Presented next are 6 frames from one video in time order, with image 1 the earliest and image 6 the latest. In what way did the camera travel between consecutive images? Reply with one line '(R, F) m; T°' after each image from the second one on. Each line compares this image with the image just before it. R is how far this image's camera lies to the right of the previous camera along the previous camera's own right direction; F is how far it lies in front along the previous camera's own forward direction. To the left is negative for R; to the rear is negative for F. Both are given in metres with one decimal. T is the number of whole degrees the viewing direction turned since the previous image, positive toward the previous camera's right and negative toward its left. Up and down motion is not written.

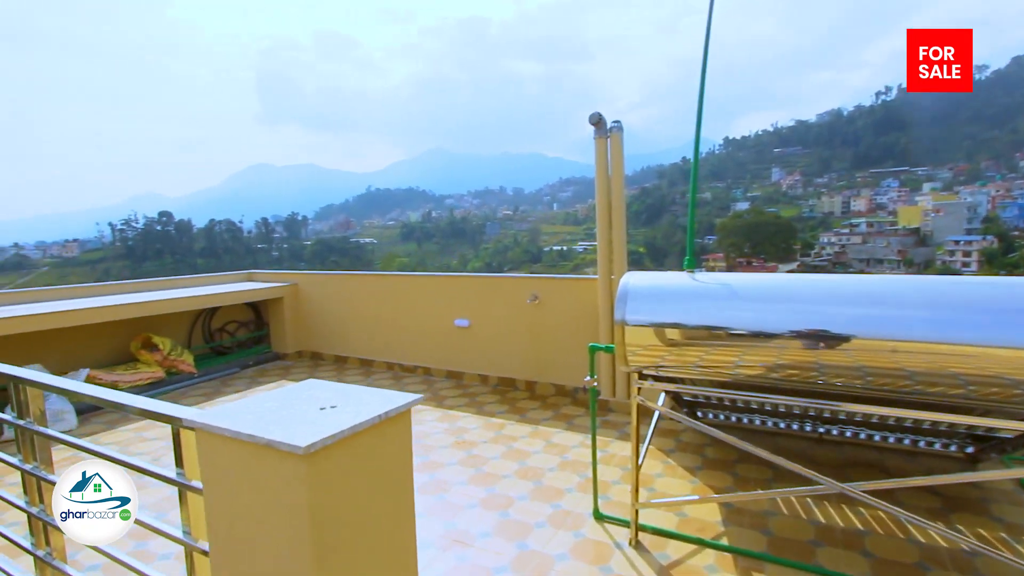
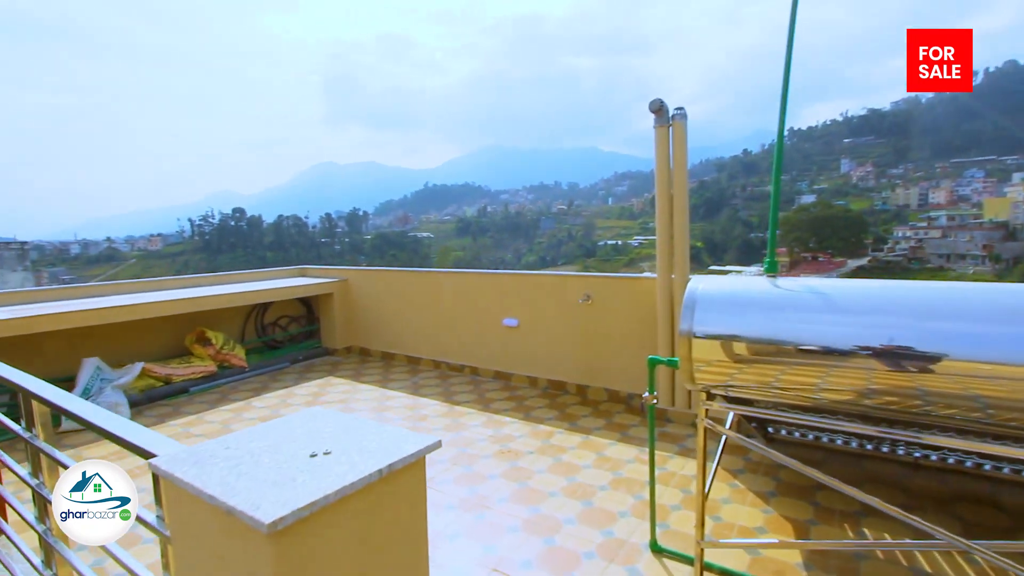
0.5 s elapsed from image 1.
(0.0, +0.2) m; -6°
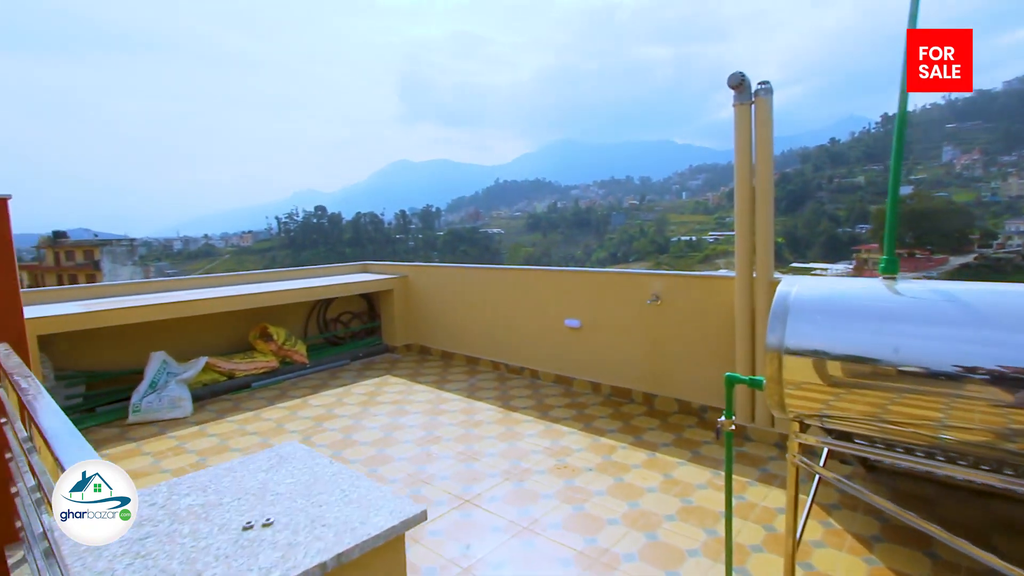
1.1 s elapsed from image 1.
(+0.1, +0.2) m; -7°
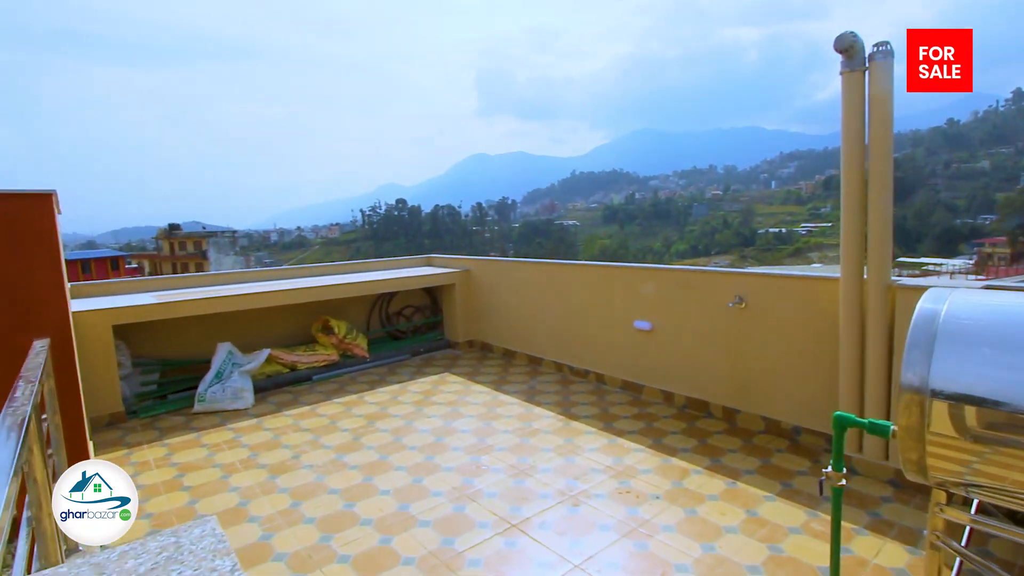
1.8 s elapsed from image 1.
(+0.1, +0.3) m; -8°
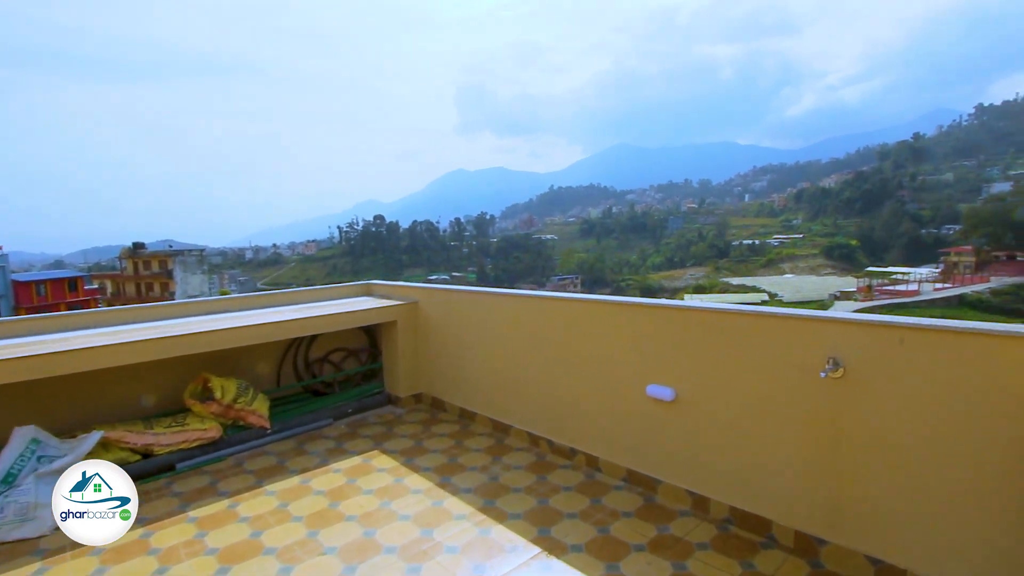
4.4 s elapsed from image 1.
(+0.2, +1.3) m; +2°
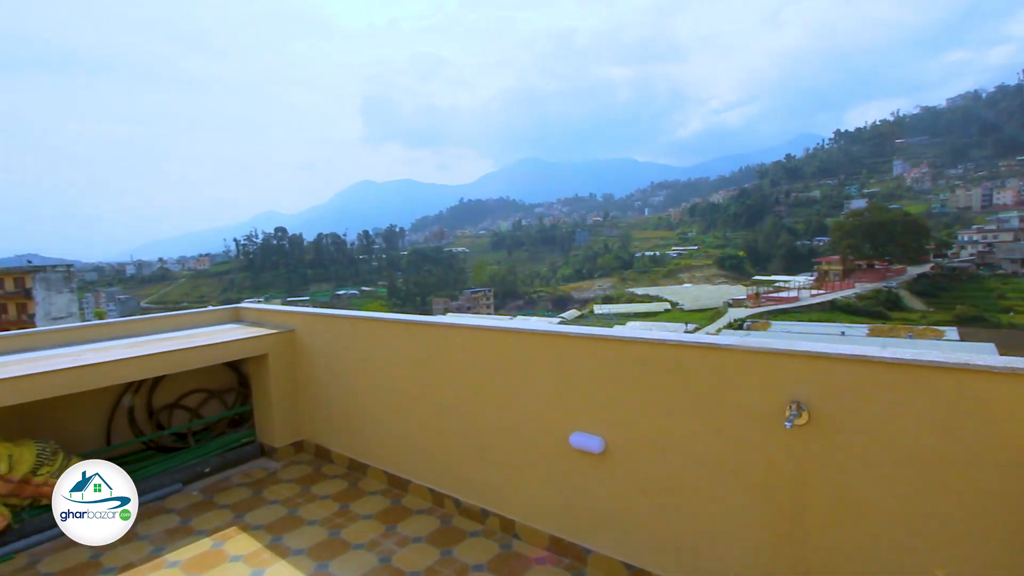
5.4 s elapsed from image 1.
(+0.1, +0.5) m; +9°
